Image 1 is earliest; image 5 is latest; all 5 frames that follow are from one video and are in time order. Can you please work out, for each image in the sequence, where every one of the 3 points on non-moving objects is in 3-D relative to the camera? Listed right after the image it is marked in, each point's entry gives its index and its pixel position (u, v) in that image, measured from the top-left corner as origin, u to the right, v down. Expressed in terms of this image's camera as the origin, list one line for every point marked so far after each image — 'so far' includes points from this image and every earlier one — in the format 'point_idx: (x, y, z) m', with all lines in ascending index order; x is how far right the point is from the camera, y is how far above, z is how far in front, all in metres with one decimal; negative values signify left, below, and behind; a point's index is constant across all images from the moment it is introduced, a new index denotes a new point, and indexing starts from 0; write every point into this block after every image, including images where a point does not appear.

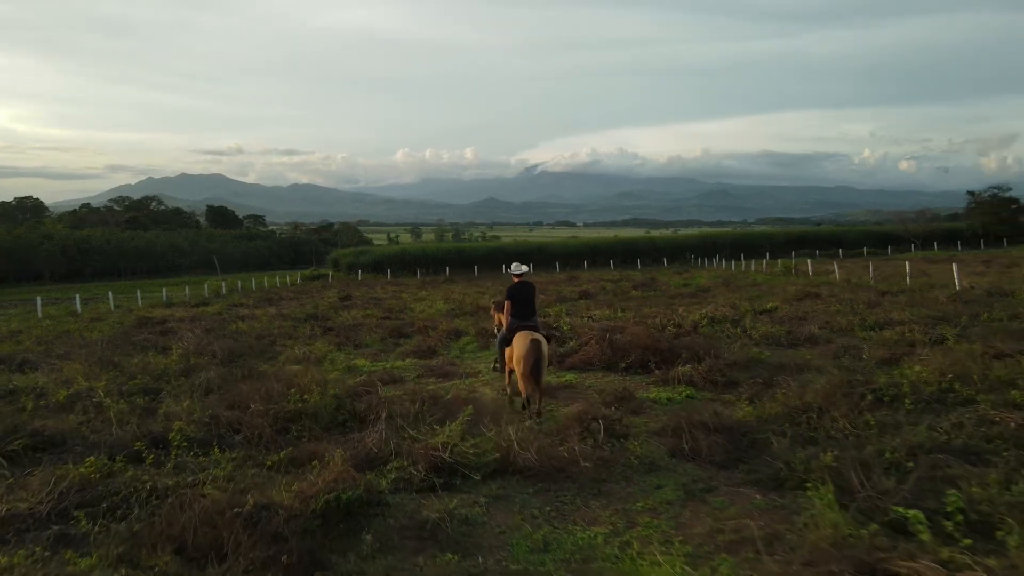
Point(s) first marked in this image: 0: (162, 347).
0: (-7.2, -1.2, +15.1) m
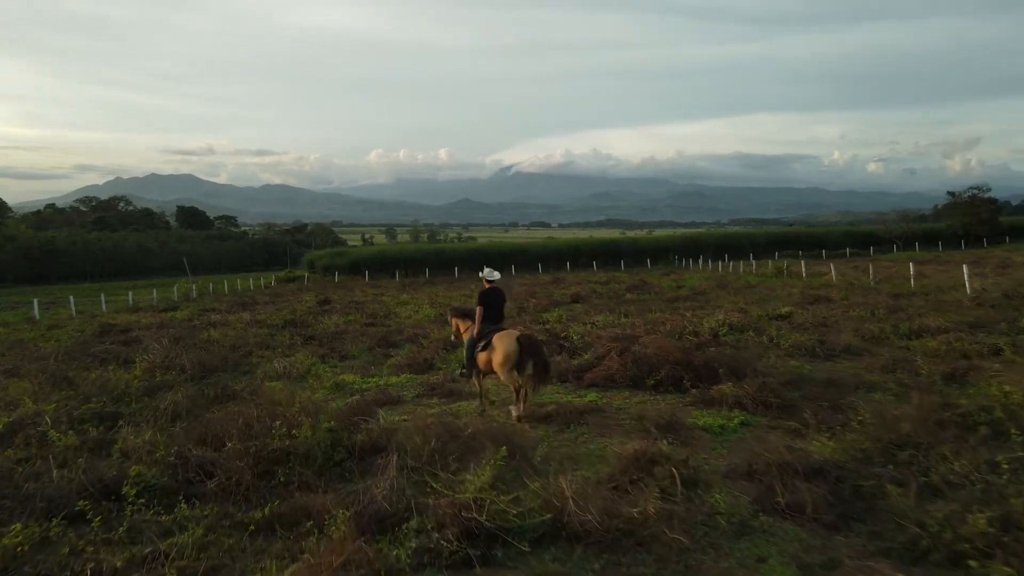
0: (-7.2, -1.3, +13.7) m
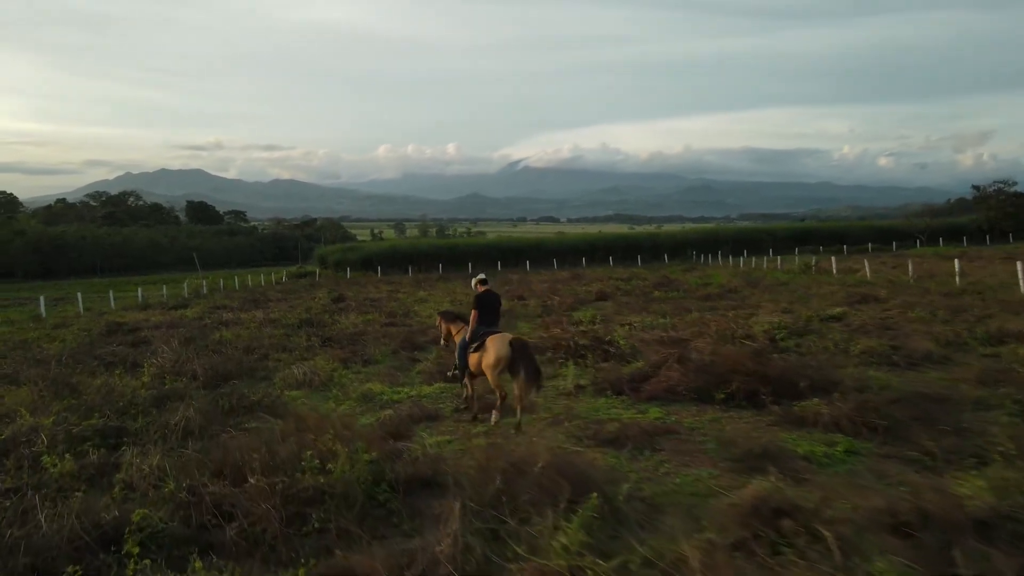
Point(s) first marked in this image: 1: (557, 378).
0: (-6.6, -1.3, +12.8) m
1: (+0.6, -1.2, +9.4) m
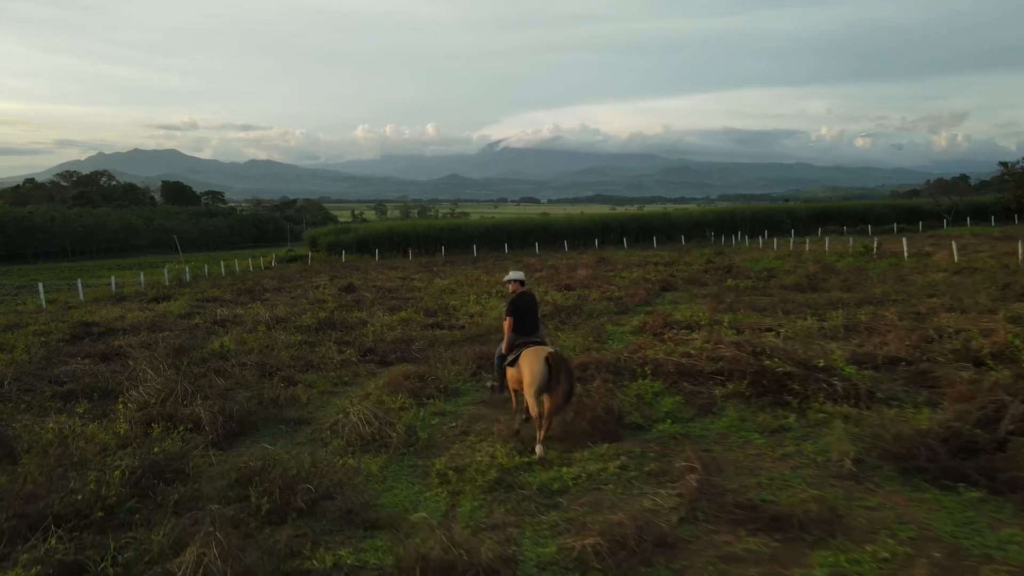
0: (-5.0, -1.3, +9.0) m
1: (+2.3, -1.2, +5.9) m
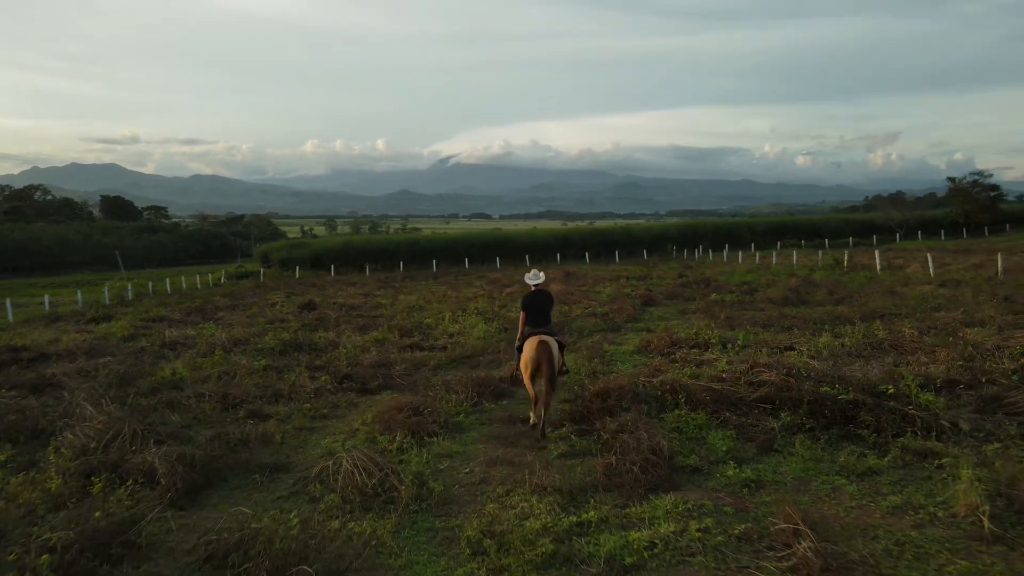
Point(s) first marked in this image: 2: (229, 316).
0: (-4.9, -1.5, +7.5) m
1: (+2.6, -1.3, +4.9) m
2: (-7.3, -0.7, +19.0) m
